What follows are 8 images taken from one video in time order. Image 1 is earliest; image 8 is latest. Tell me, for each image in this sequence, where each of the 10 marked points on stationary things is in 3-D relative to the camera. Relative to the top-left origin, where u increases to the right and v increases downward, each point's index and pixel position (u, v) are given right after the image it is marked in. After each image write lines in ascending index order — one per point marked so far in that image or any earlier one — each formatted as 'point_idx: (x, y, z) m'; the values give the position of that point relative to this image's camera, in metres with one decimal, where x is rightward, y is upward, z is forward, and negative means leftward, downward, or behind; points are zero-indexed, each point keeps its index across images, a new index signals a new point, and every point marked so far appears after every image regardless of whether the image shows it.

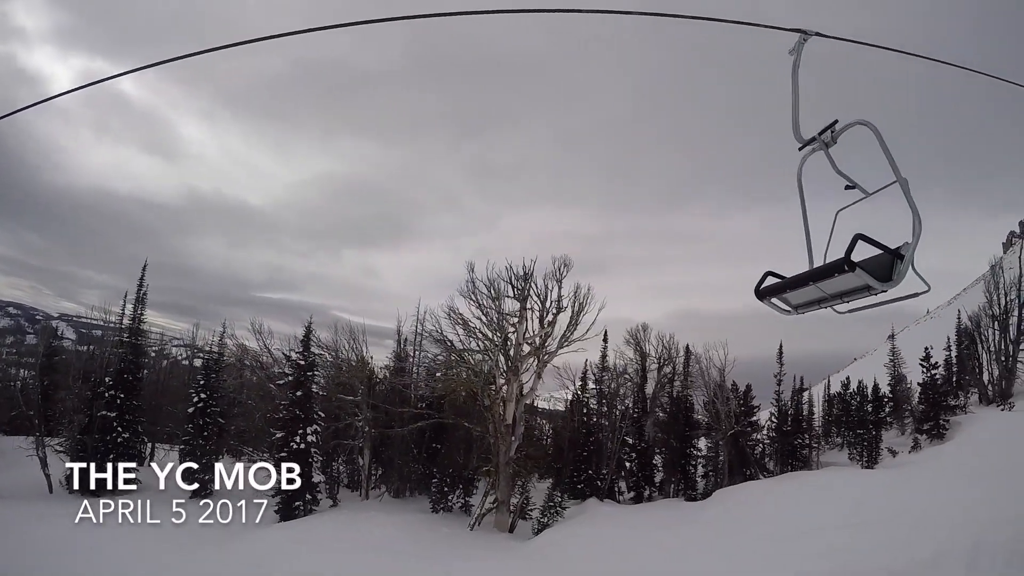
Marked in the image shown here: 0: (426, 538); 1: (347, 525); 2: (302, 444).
0: (-3.3, -10.0, +18.4) m
1: (-6.7, -10.1, +19.5) m
2: (-9.0, -6.6, +19.8) m
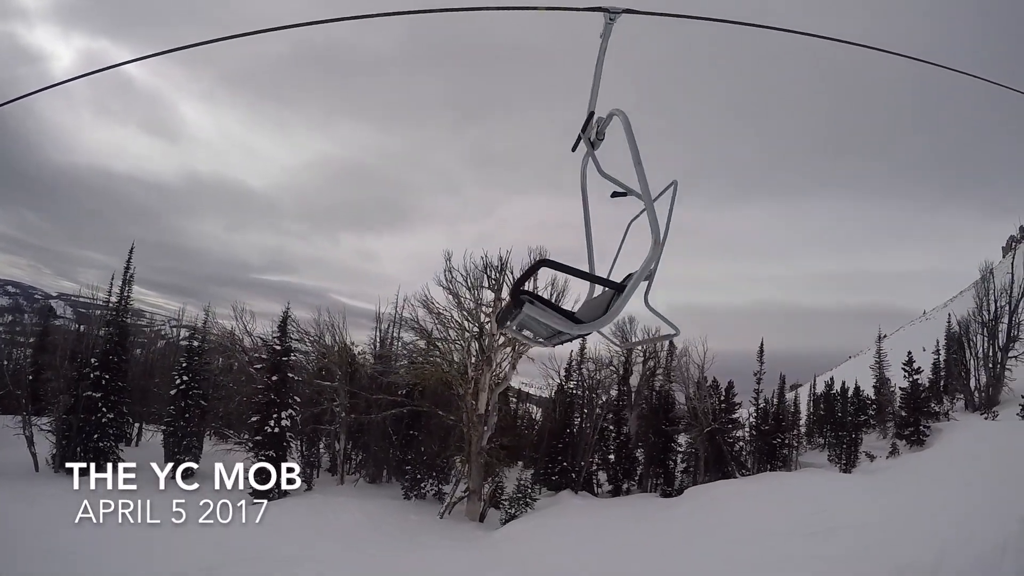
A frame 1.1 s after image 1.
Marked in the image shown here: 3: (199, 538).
0: (-4.5, -9.5, +18.6) m
1: (-7.9, -9.5, +19.7) m
2: (-10.2, -6.0, +20.1) m
3: (-12.8, -10.0, +19.3) m
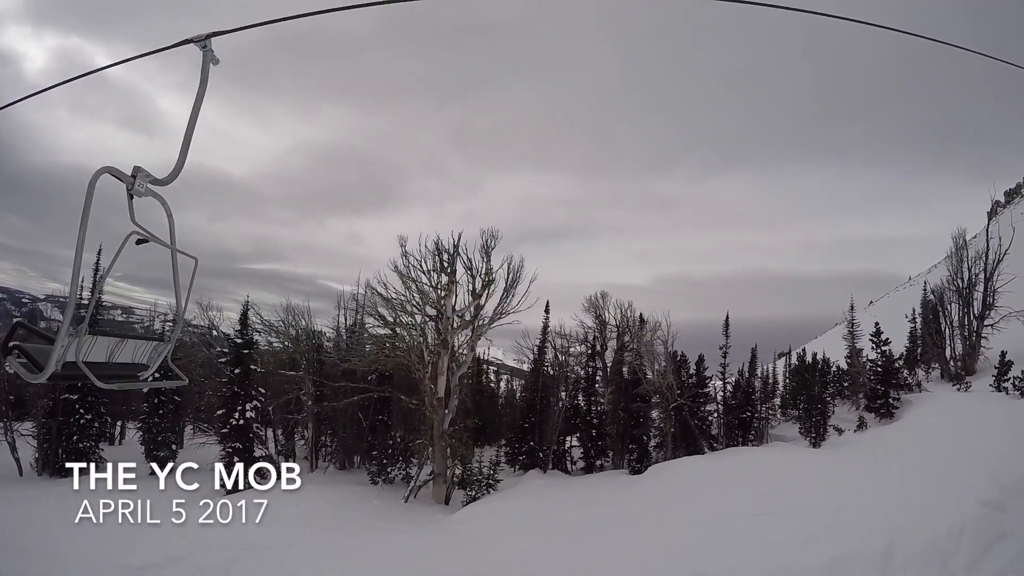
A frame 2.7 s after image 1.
0: (-6.1, -9.1, +18.9) m
1: (-9.4, -9.2, +20.1) m
2: (-11.8, -5.7, +20.3) m
3: (-14.3, -9.8, +19.8) m
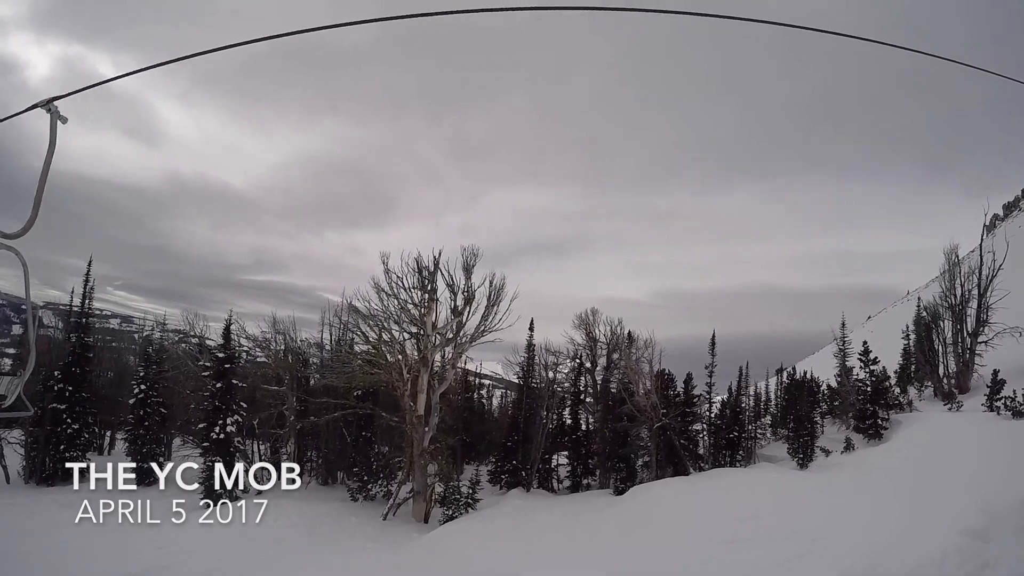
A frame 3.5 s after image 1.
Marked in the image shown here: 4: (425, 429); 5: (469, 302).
0: (-6.9, -9.7, +18.8) m
1: (-10.3, -9.8, +20.0) m
2: (-12.6, -6.4, +20.4) m
3: (-15.2, -10.4, +19.8) m
4: (-3.6, -6.0, +19.5) m
5: (-1.8, -0.6, +19.5) m
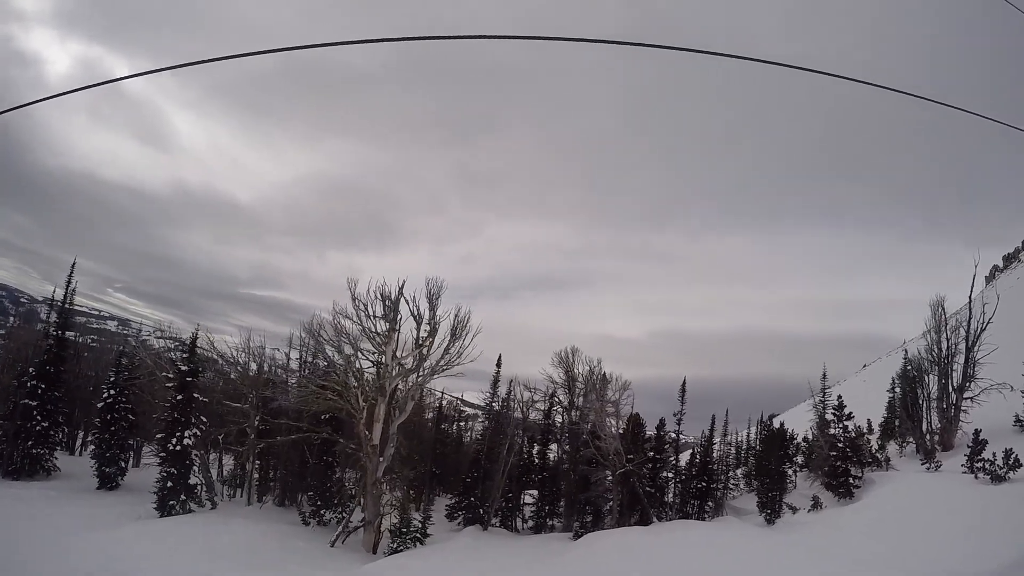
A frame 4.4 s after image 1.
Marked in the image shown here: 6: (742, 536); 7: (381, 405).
0: (-9.0, -10.6, +18.5) m
1: (-12.4, -10.5, +19.8) m
2: (-14.5, -6.9, +20.3) m
3: (-17.2, -10.7, +19.7) m
4: (-5.5, -7.1, +19.2) m
5: (-3.3, -1.8, +19.3) m
6: (+9.9, -10.5, +19.8) m
7: (-5.3, -4.7, +18.8) m
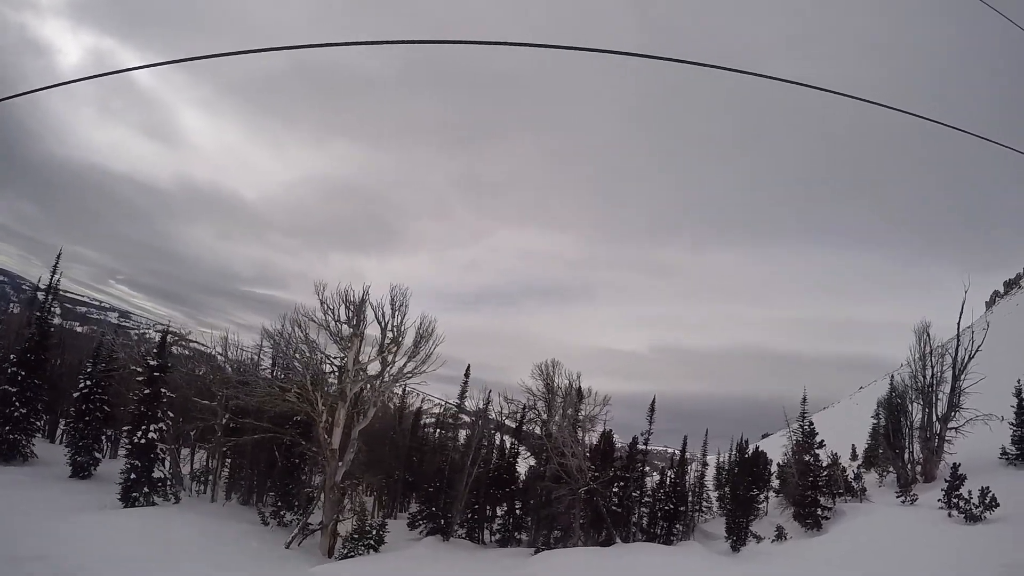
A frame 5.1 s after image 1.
0: (-10.9, -10.6, +18.5) m
1: (-14.2, -10.4, +19.9) m
2: (-16.1, -6.7, +20.5) m
3: (-19.1, -10.4, +19.9) m
4: (-7.1, -7.2, +19.1) m
5: (-4.8, -2.1, +19.3) m
6: (+8.1, -11.3, +19.3) m
7: (-6.9, -4.8, +18.8) m
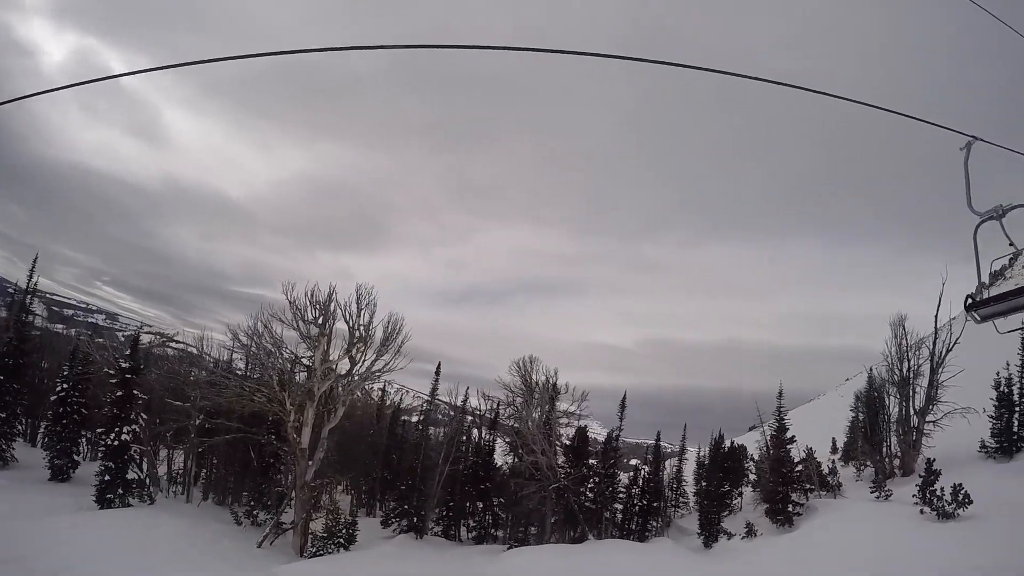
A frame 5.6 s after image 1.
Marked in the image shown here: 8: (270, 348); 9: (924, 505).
0: (-12.1, -10.6, +18.6) m
1: (-15.4, -10.5, +20.0) m
2: (-17.4, -6.8, +20.6) m
3: (-20.3, -10.6, +20.0) m
4: (-8.4, -7.2, +19.2) m
5: (-6.1, -2.1, +19.3) m
6: (+6.8, -11.2, +19.3) m
7: (-8.2, -4.8, +18.8) m
8: (-10.2, -2.5, +19.6) m
9: (+17.5, -9.3, +19.8) m
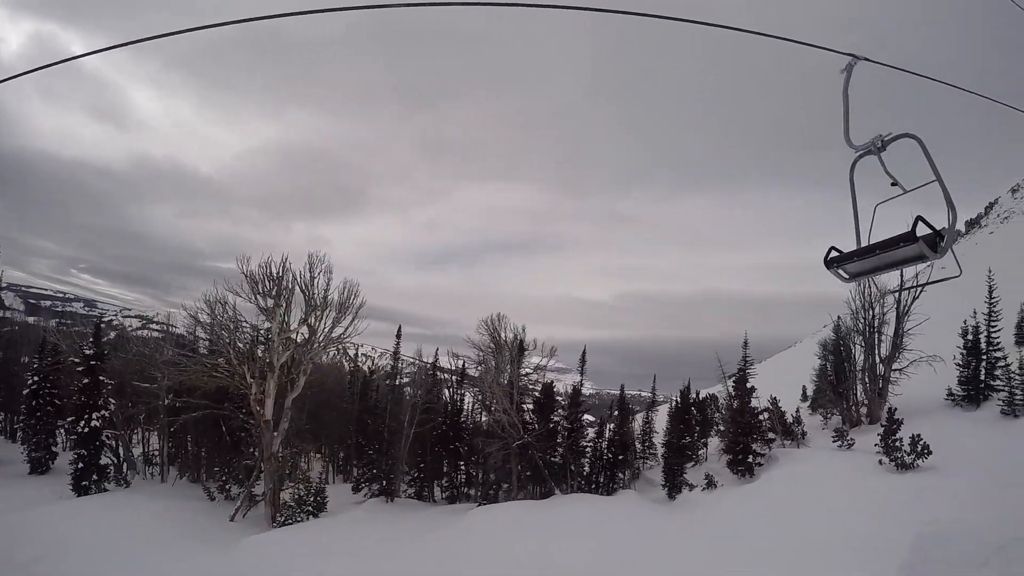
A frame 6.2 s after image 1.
0: (-13.5, -9.8, +19.1) m
1: (-16.8, -9.7, +20.5) m
2: (-19.0, -6.1, +20.9) m
3: (-21.7, -10.0, +20.5) m
4: (-10.0, -6.2, +19.5) m
5: (-7.9, -1.0, +19.2) m
6: (+5.4, -9.5, +19.7) m
7: (-9.9, -3.8, +19.0) m
8: (-12.0, -1.5, +19.6) m
9: (+16.0, -7.1, +20.1) m
